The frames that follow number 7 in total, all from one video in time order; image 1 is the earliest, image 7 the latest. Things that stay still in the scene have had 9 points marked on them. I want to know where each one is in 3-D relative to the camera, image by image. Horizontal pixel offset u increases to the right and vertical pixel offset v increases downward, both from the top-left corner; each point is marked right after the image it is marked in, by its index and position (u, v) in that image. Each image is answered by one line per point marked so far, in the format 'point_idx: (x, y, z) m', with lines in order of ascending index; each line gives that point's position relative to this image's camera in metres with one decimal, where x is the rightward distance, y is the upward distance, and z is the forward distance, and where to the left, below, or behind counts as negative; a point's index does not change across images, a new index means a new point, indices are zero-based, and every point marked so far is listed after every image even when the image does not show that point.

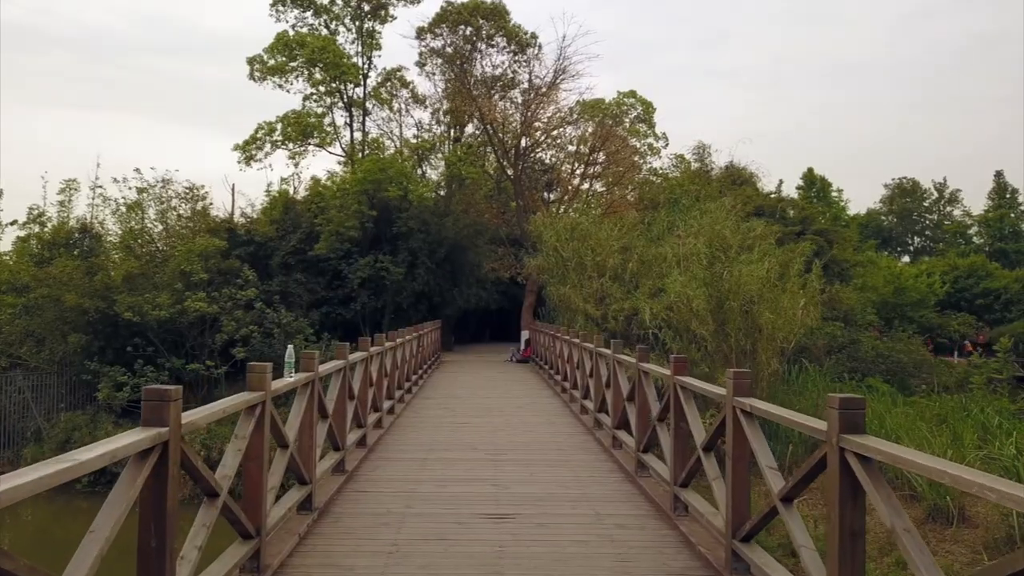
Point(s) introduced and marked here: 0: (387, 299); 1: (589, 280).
0: (-2.7, -0.2, +17.8) m
1: (+1.1, +0.1, +12.1) m
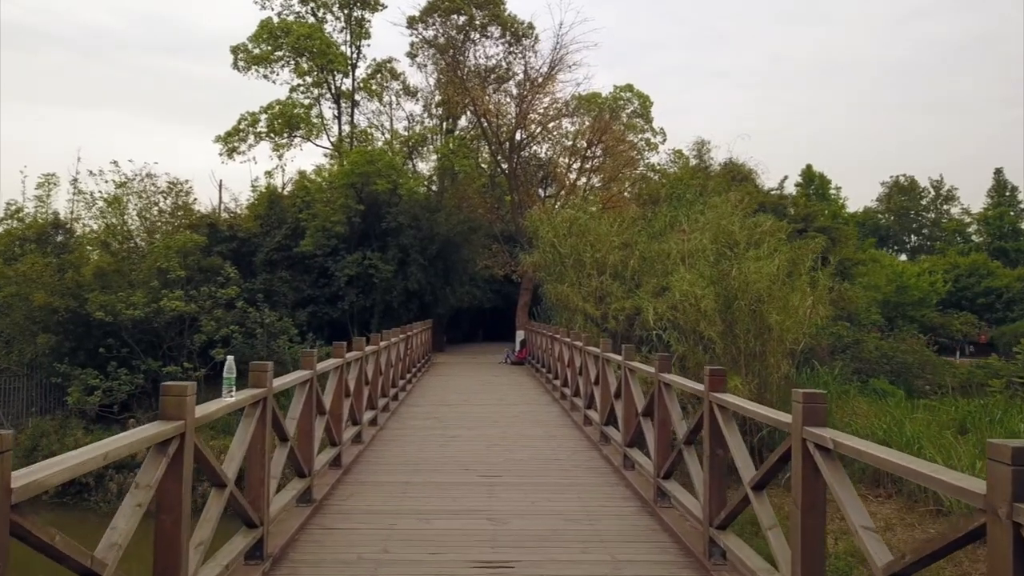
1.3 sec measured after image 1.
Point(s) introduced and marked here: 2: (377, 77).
0: (-2.8, -0.2, +17.2) m
1: (+1.0, +0.2, +11.5) m
2: (-3.1, +4.9, +19.3) m
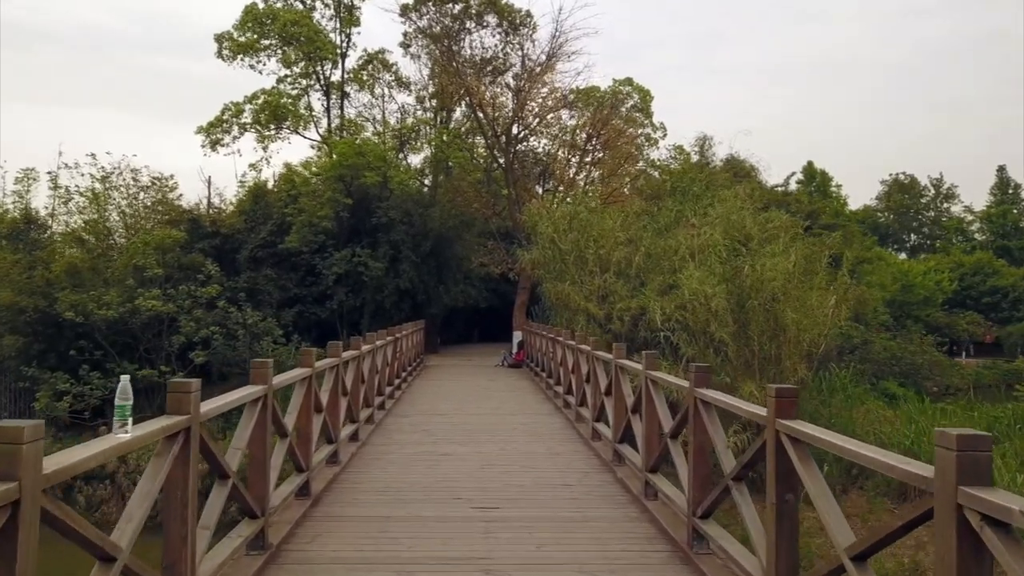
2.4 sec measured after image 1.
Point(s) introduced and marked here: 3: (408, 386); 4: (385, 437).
0: (-2.9, -0.2, +16.6) m
1: (+1.0, +0.2, +10.9) m
2: (-3.2, +4.9, +18.7) m
3: (-1.3, -1.3, +10.5) m
4: (-1.0, -1.2, +6.4) m
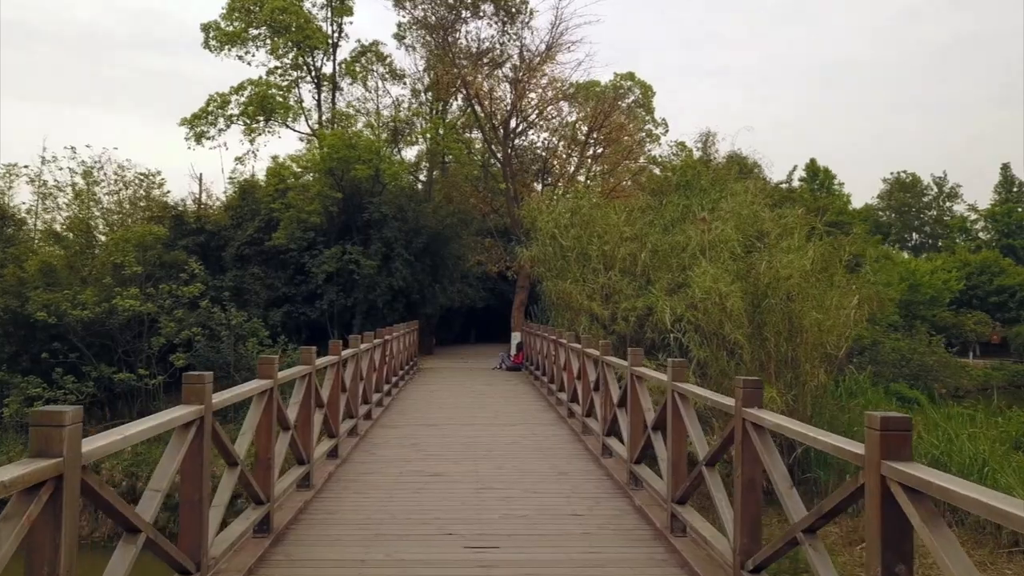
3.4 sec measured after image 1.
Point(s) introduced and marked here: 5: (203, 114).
0: (-2.9, -0.2, +16.0) m
1: (+1.0, +0.2, +10.4) m
2: (-3.2, +4.9, +18.1) m
3: (-1.3, -1.2, +9.9) m
4: (-1.0, -1.1, +5.8) m
5: (-5.6, +3.2, +15.3) m
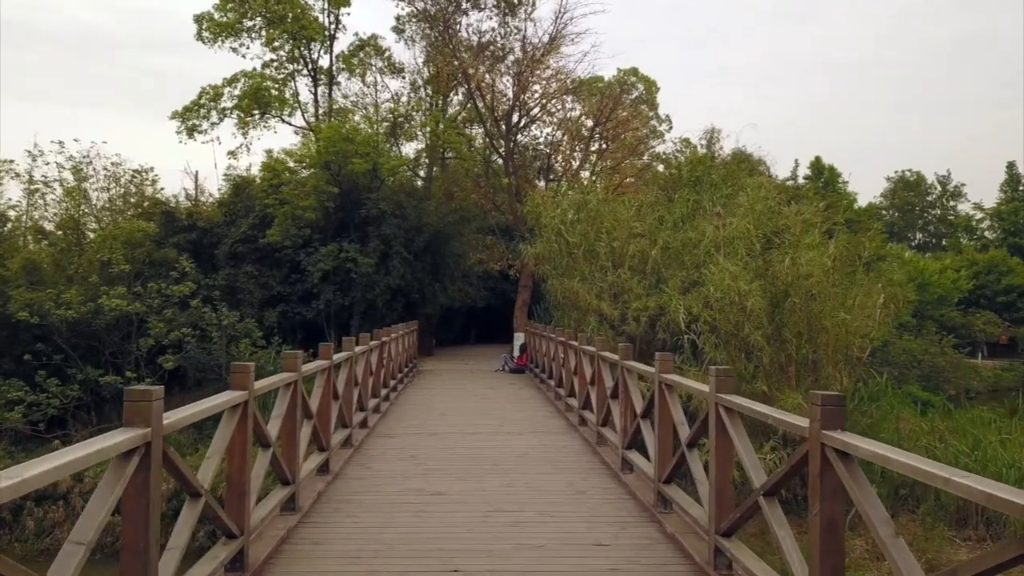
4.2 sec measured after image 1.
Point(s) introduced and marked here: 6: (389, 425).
0: (-2.9, -0.1, +15.6) m
1: (+1.0, +0.2, +9.9) m
2: (-3.2, +4.9, +17.7) m
3: (-1.3, -1.2, +9.5) m
4: (-0.9, -1.1, +5.4) m
5: (-5.6, +3.2, +14.9) m
6: (-1.0, -1.2, +7.2) m
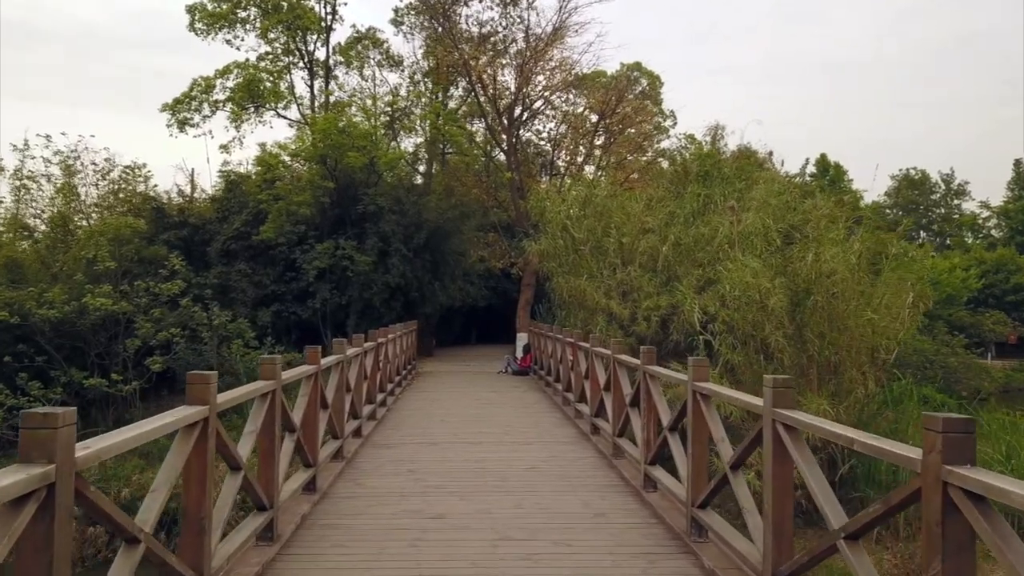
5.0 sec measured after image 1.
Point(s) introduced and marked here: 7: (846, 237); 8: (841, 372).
0: (-2.9, -0.1, +15.2) m
1: (+1.1, +0.2, +9.5) m
2: (-3.2, +4.9, +17.3) m
3: (-1.3, -1.2, +9.1) m
4: (-0.9, -1.1, +5.0) m
5: (-5.6, +3.2, +14.5) m
6: (-1.0, -1.1, +6.8) m
7: (+2.9, +0.4, +7.3) m
8: (+2.6, -0.7, +6.7) m
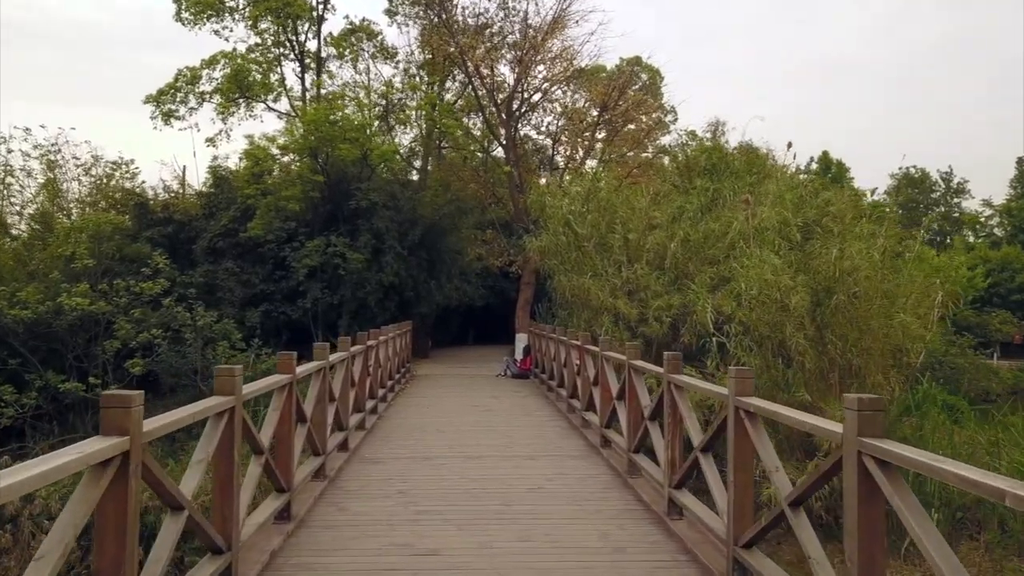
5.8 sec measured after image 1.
0: (-2.9, -0.1, +14.7) m
1: (+1.1, +0.2, +9.1) m
2: (-3.2, +5.0, +16.8) m
3: (-1.3, -1.2, +8.6) m
4: (-0.9, -1.1, +4.5) m
5: (-5.6, +3.2, +14.0) m
6: (-1.0, -1.1, +6.4) m
7: (+2.9, +0.5, +6.9) m
8: (+2.7, -0.7, +6.3) m
